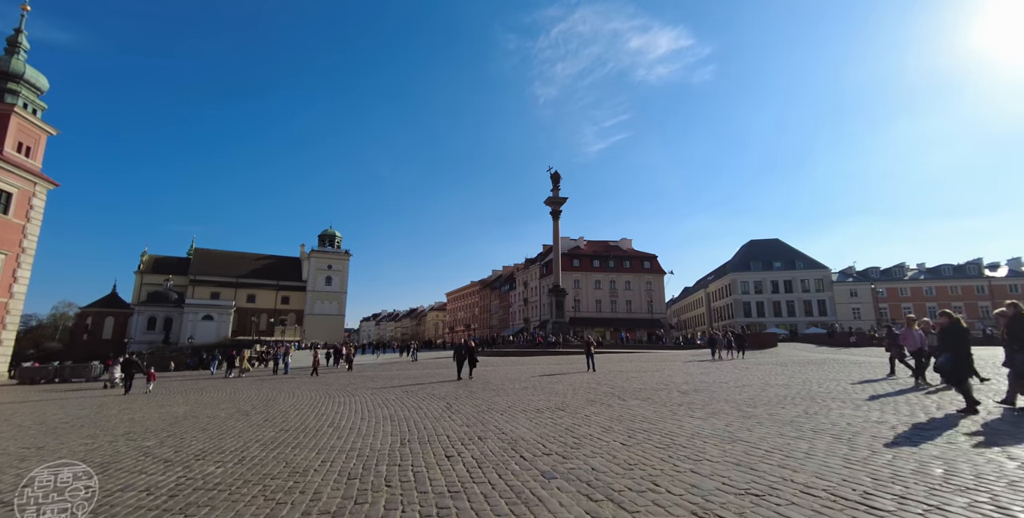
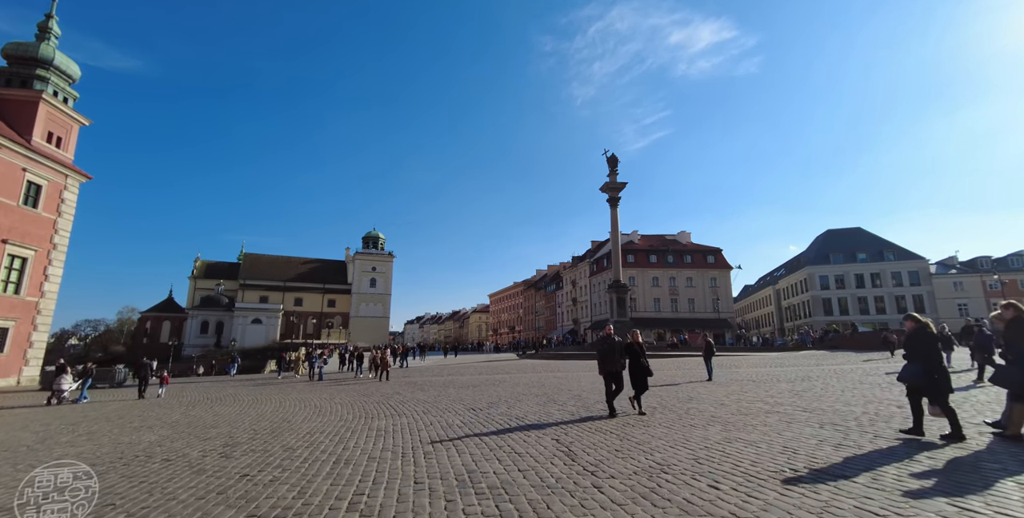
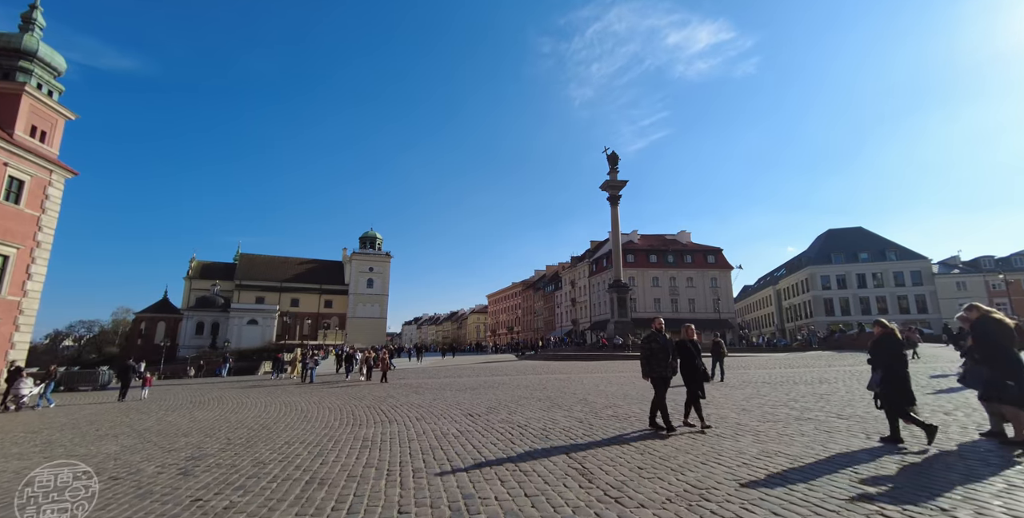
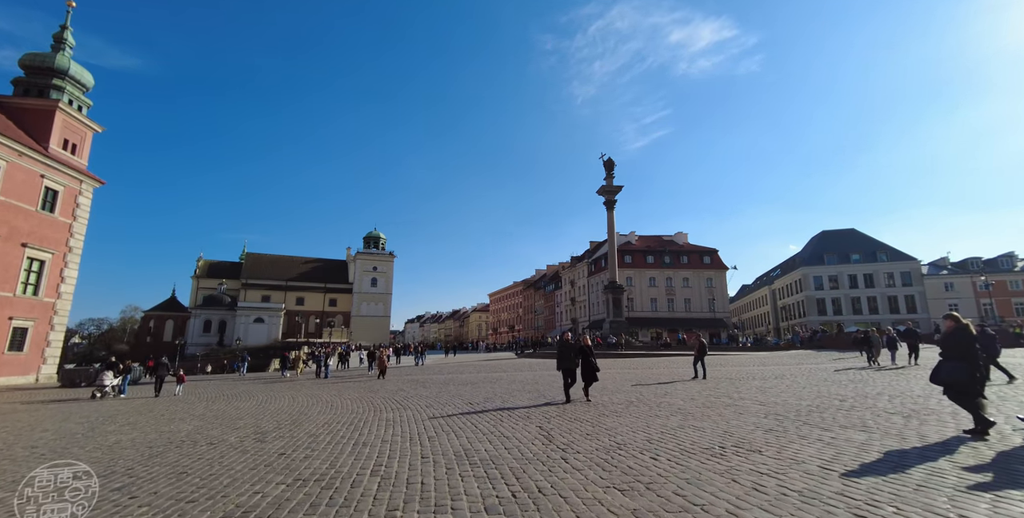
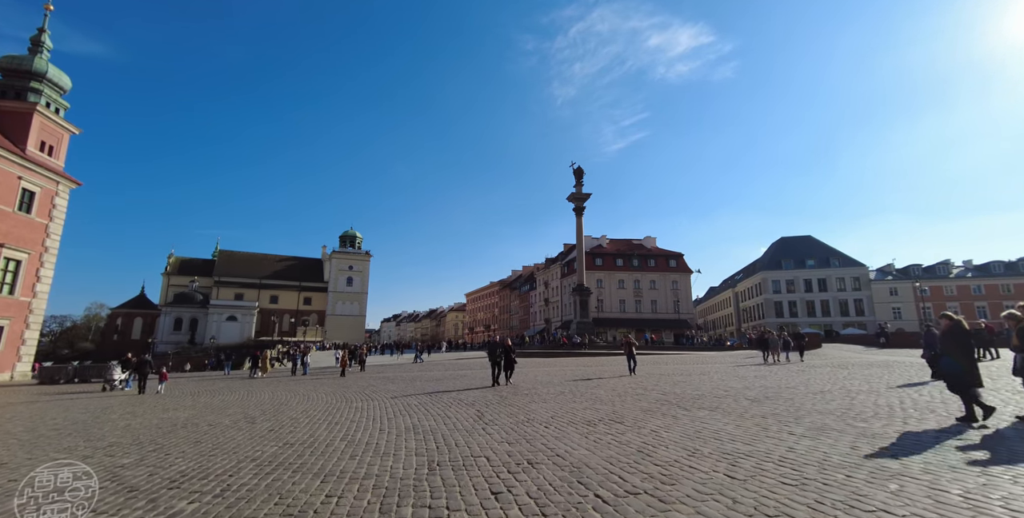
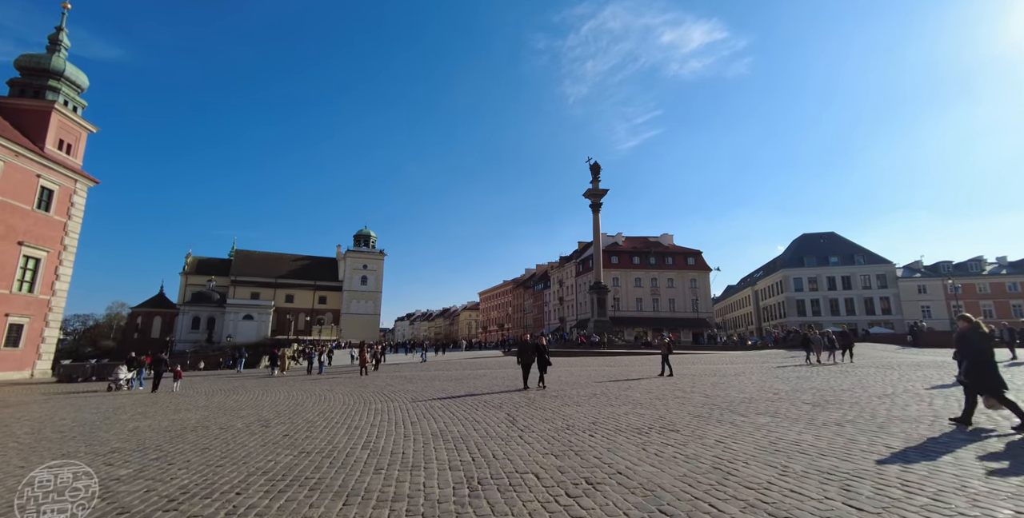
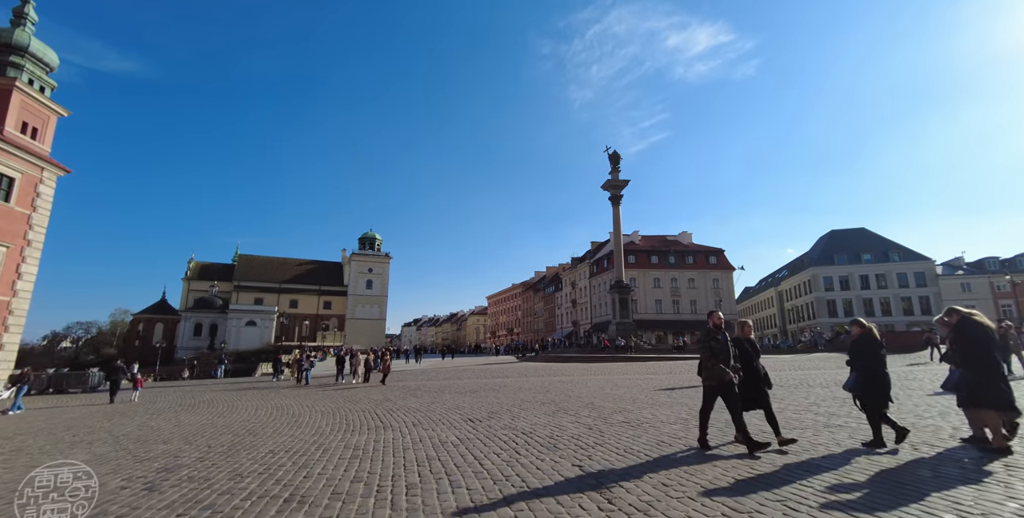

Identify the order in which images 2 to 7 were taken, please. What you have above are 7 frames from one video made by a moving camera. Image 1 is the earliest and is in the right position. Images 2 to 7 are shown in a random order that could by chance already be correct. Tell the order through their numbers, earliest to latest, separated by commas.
5, 6, 4, 2, 3, 7
